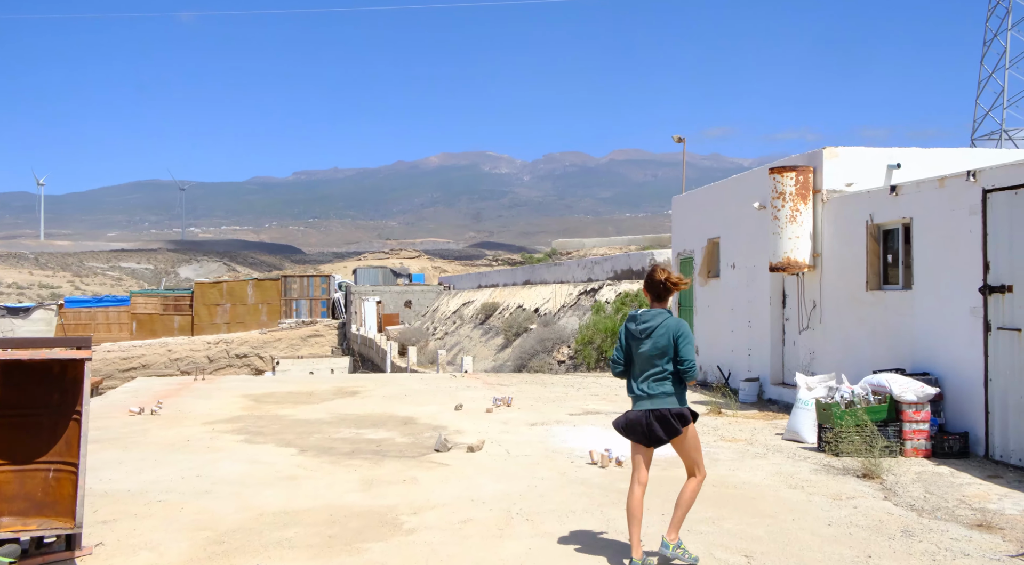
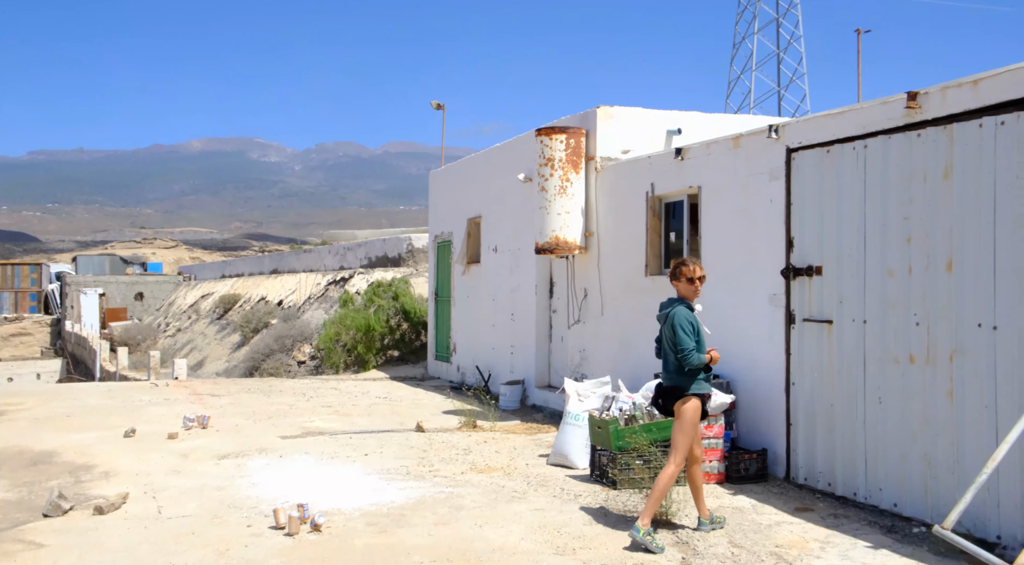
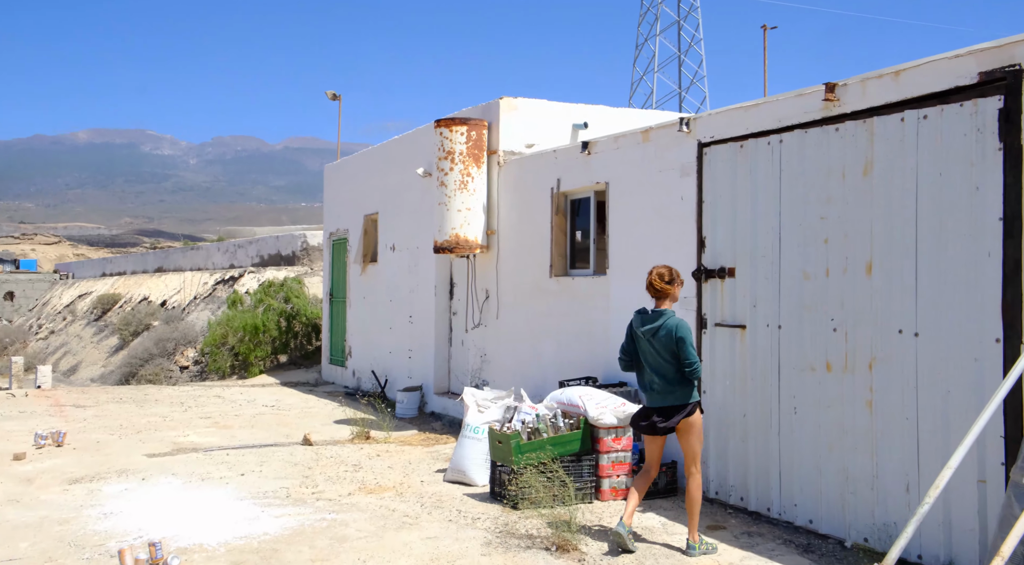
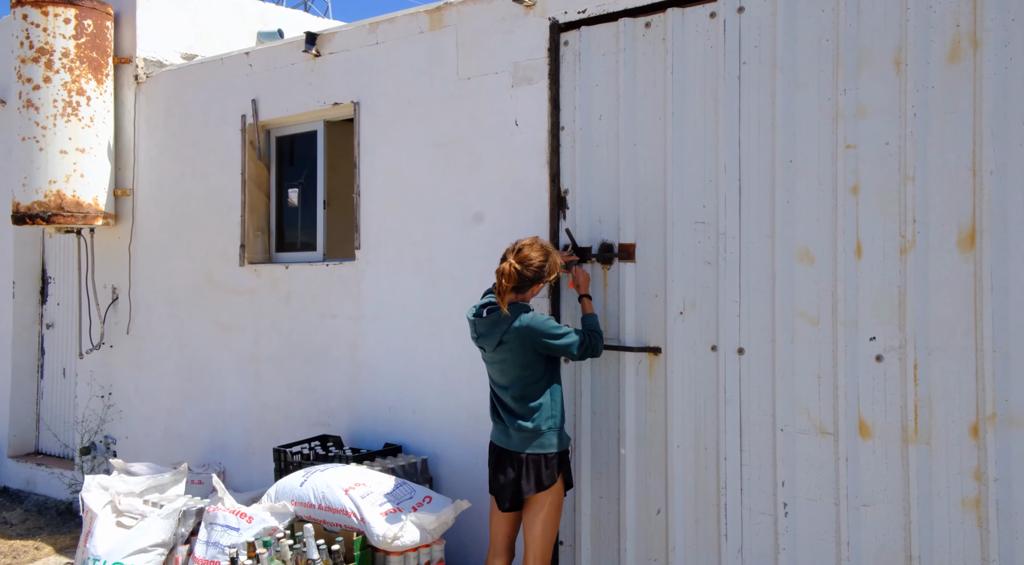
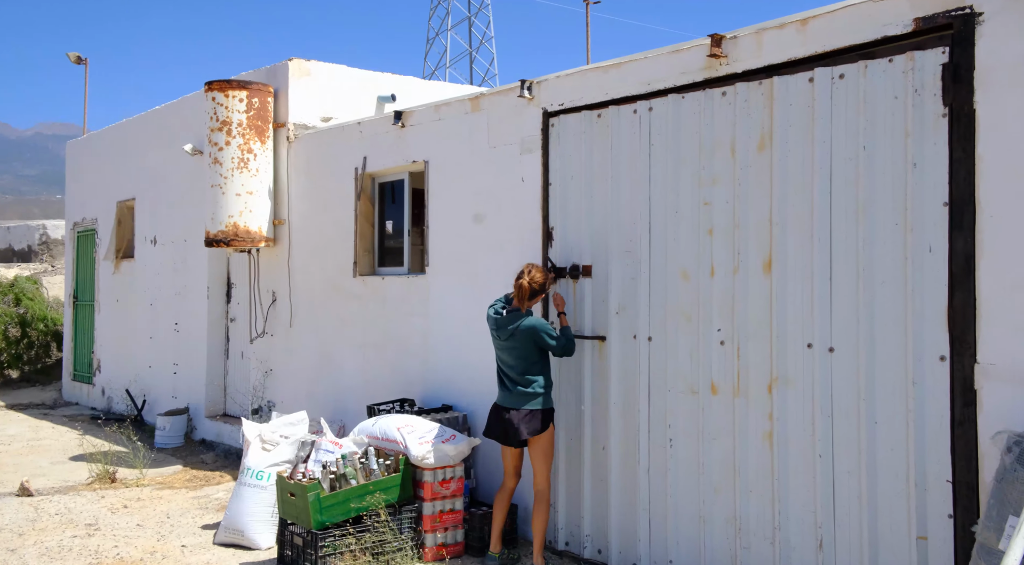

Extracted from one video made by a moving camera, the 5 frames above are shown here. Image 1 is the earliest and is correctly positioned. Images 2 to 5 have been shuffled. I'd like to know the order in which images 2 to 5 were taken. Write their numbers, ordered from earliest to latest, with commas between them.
2, 3, 5, 4
